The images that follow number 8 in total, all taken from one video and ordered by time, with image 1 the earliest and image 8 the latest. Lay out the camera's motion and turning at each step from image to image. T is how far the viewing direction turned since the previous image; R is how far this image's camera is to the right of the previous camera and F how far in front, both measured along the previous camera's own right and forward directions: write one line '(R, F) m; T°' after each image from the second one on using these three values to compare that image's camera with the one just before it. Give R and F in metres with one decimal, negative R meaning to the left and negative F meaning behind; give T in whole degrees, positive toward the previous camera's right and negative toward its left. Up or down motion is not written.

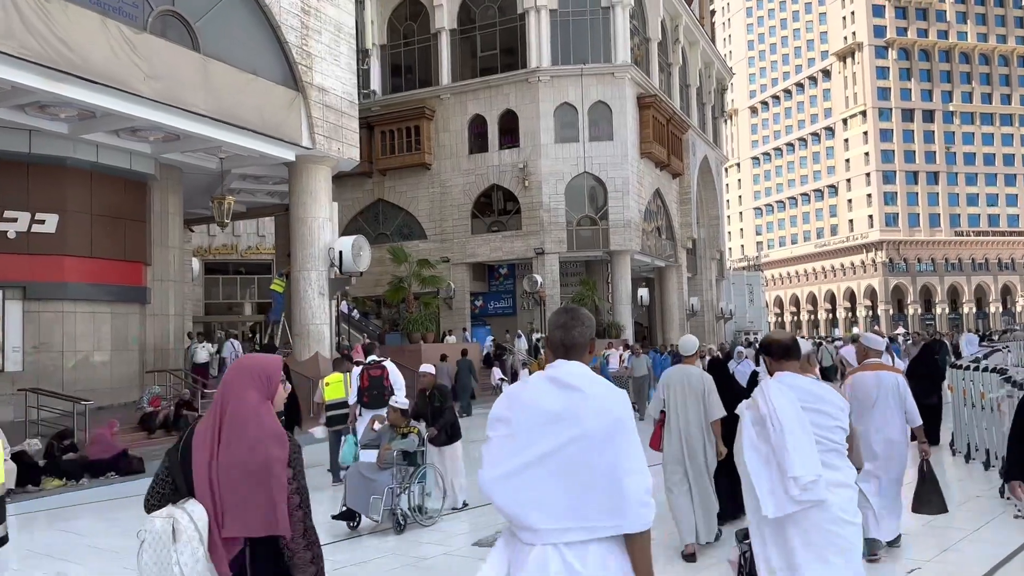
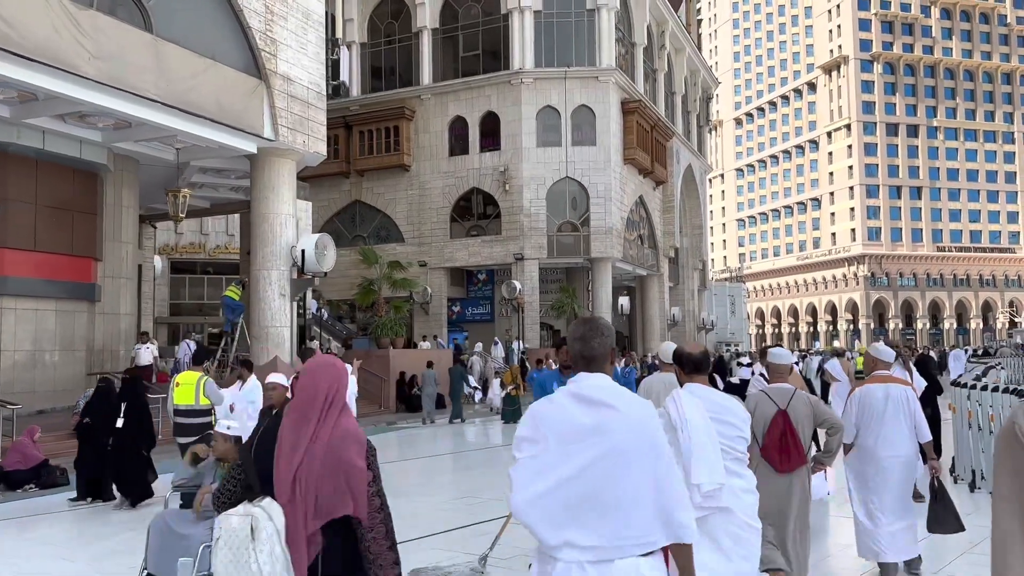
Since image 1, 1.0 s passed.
(+0.2, +0.9) m; +1°
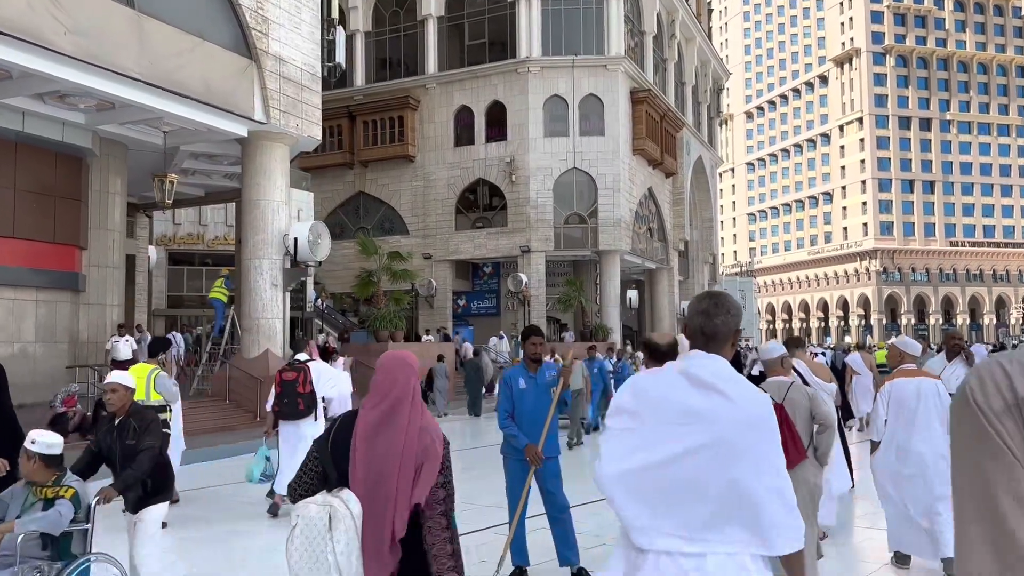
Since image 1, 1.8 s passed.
(+0.1, +0.8) m; -1°
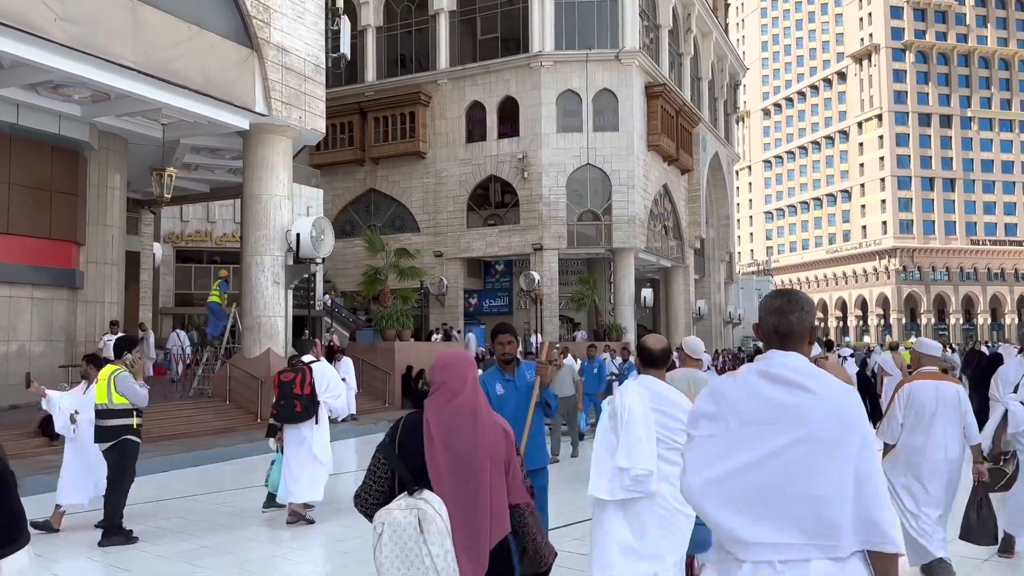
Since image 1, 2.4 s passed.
(+0.1, +0.6) m; -1°
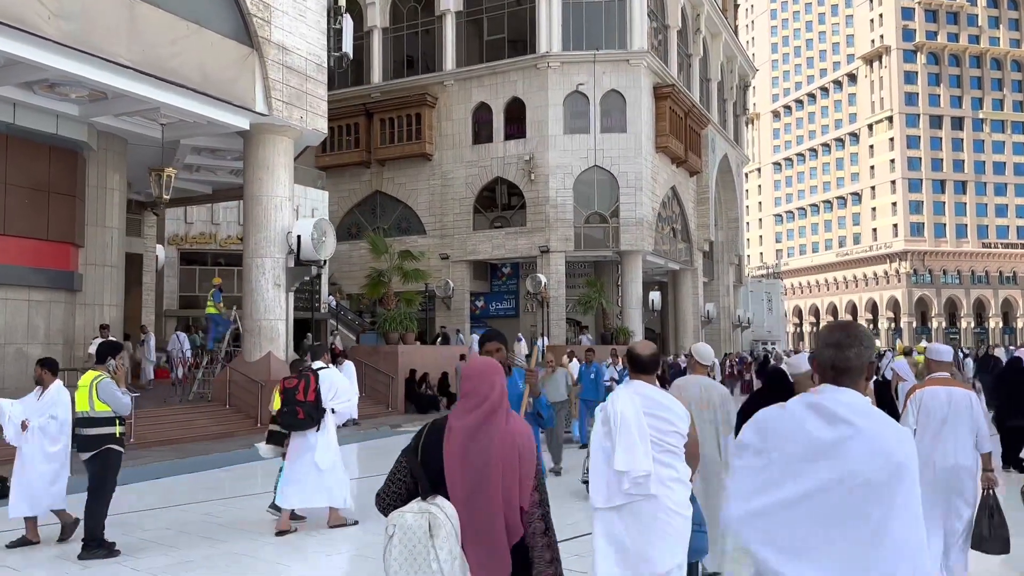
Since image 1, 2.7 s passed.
(+0.1, +0.3) m; -1°
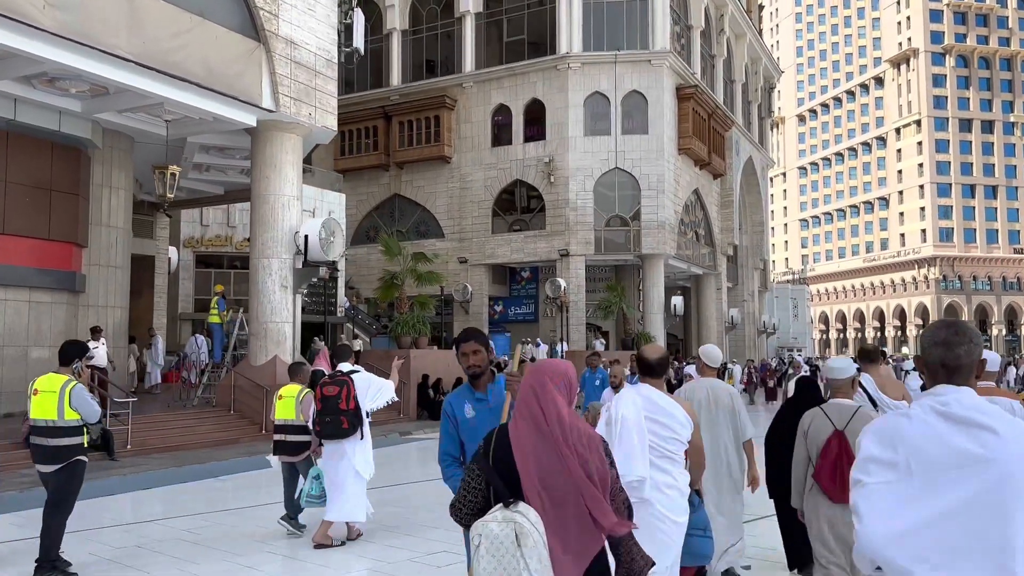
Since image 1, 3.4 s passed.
(+0.1, +0.6) m; -2°
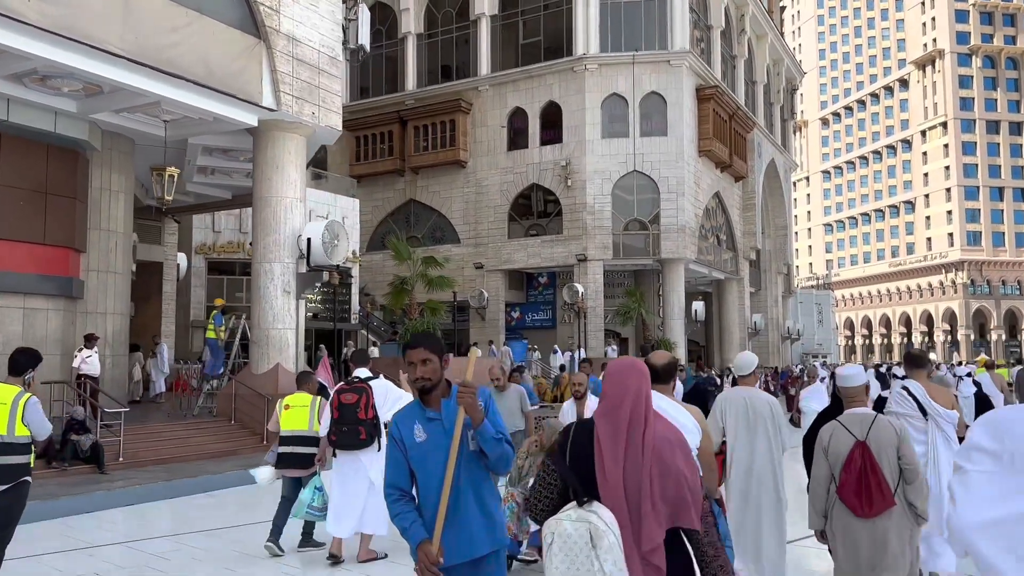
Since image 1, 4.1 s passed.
(+0.2, +0.6) m; -1°
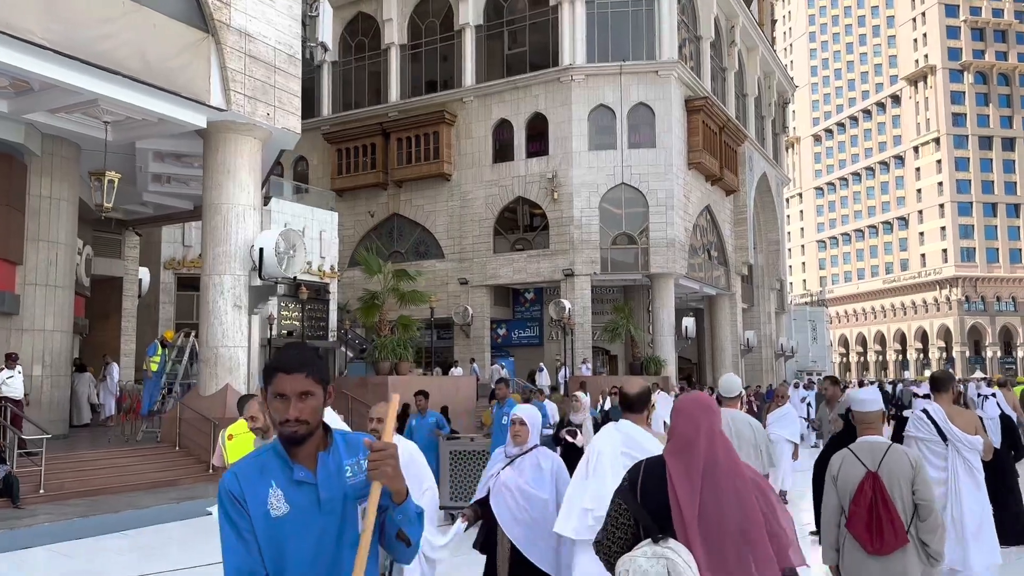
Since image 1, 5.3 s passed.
(+0.4, +1.1) m; 0°
